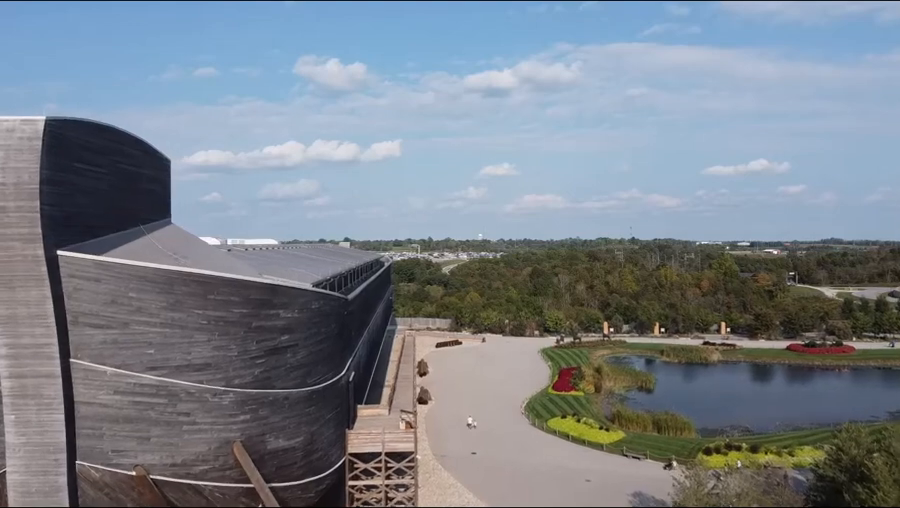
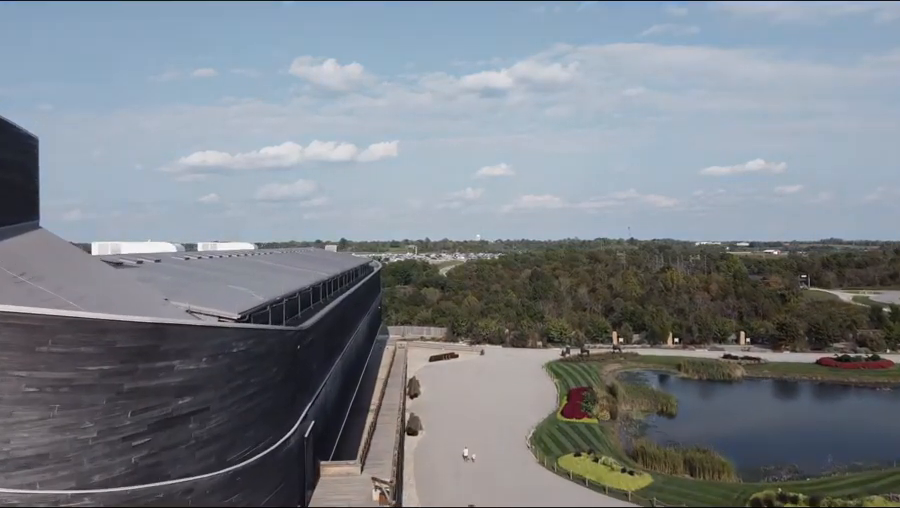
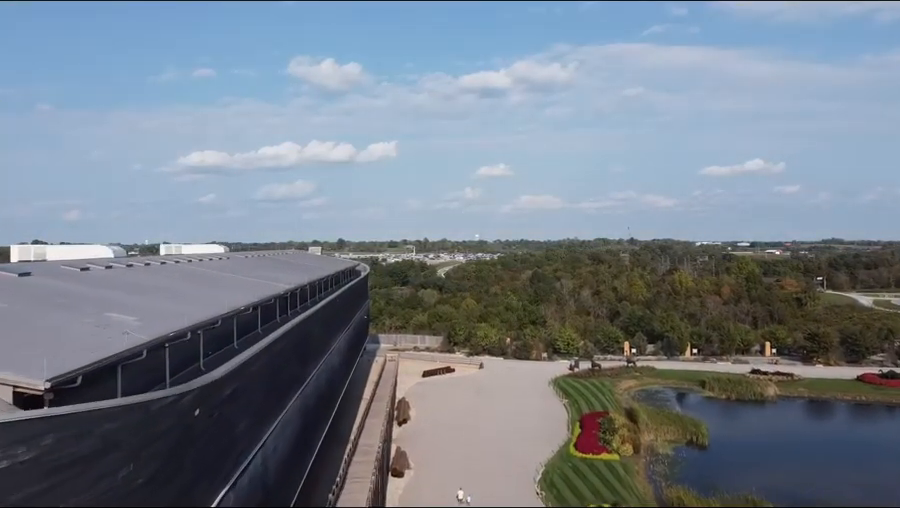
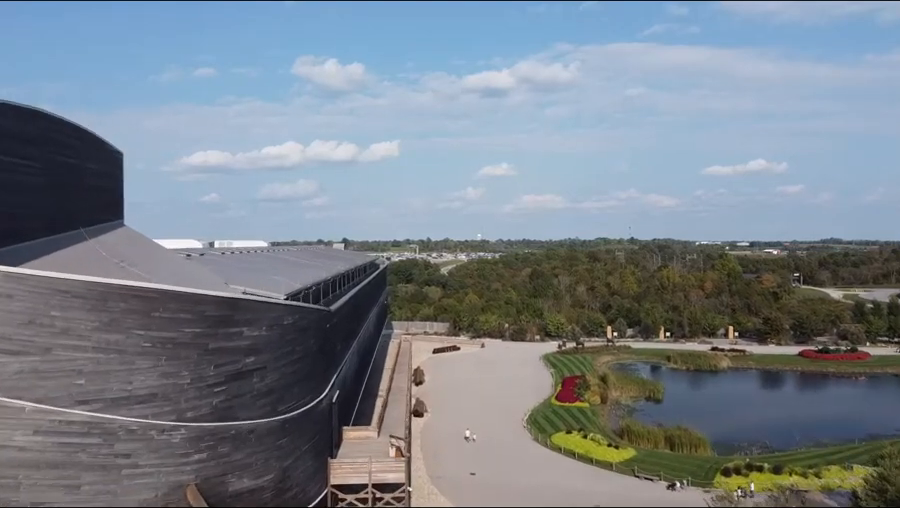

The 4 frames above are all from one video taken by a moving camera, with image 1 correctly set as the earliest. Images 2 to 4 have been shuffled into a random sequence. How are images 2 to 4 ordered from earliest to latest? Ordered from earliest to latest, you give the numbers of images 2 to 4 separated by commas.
4, 2, 3
